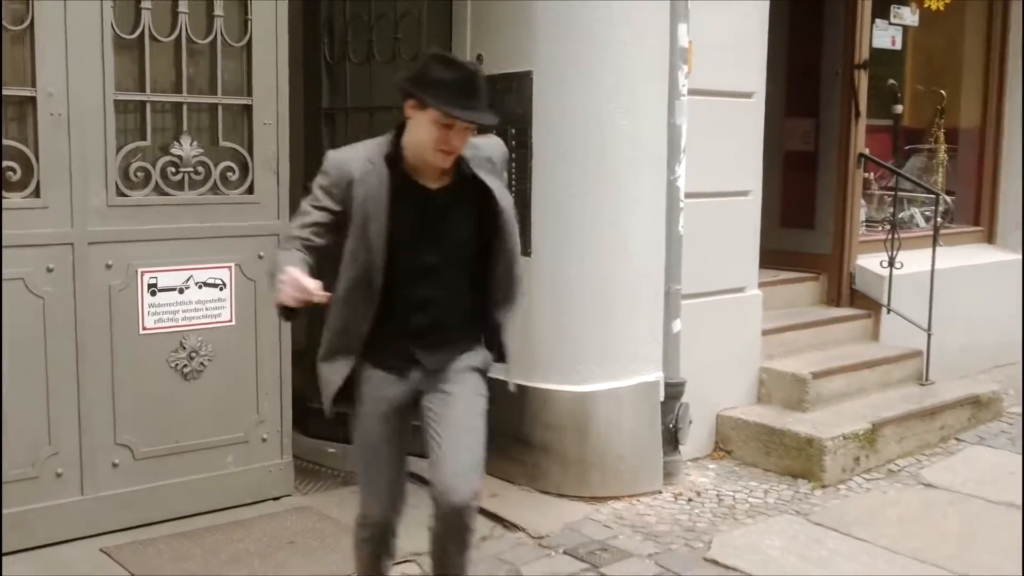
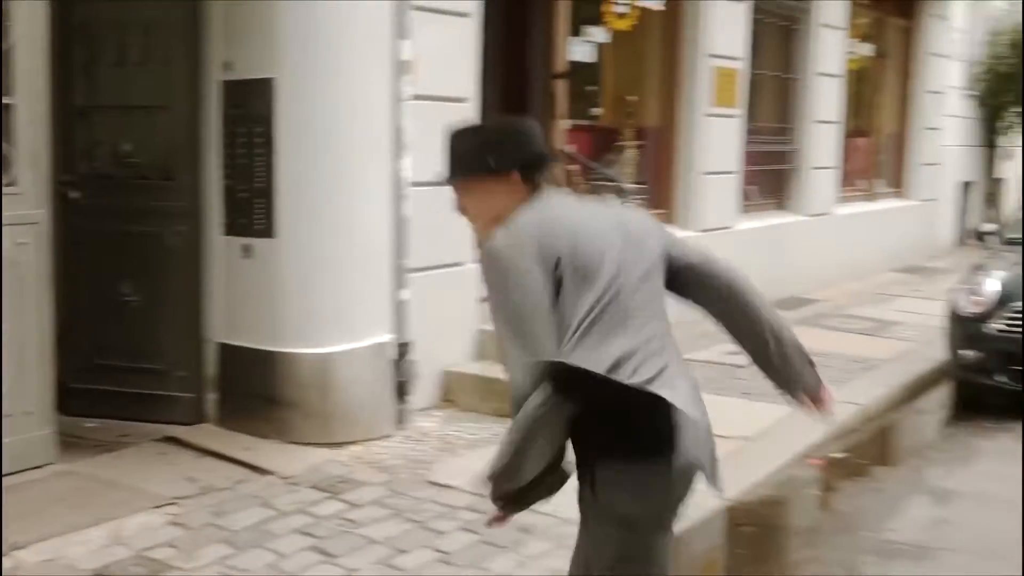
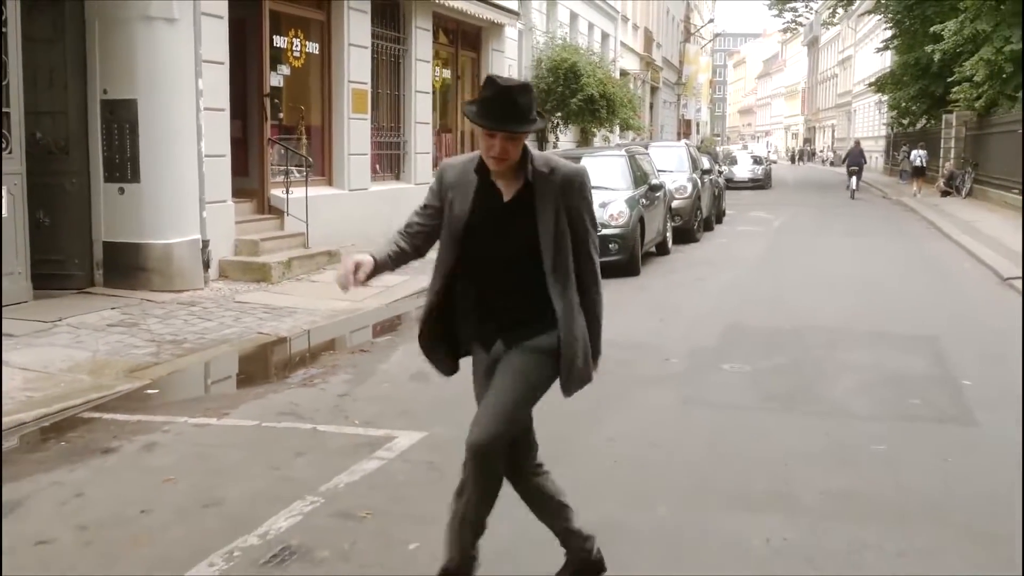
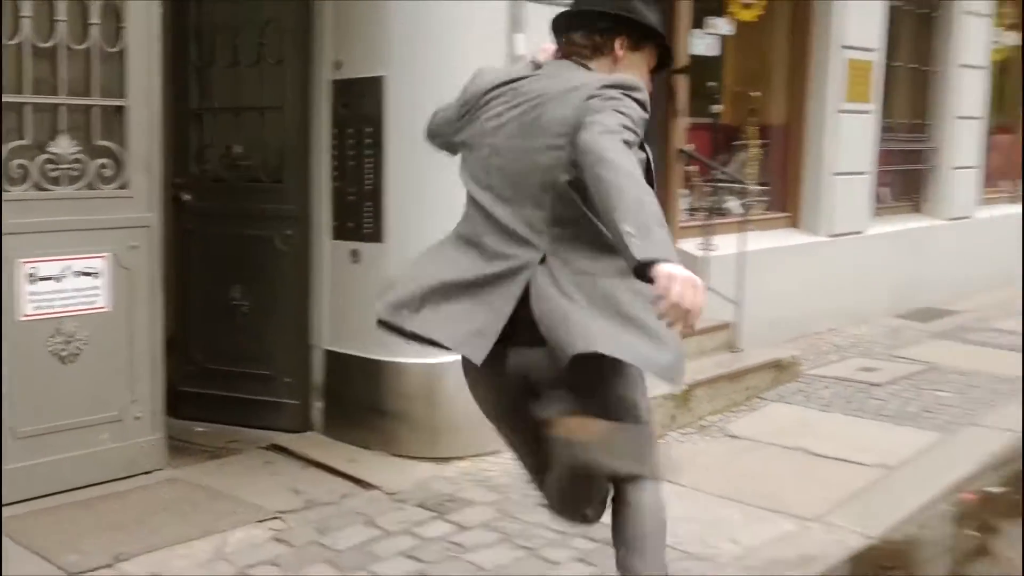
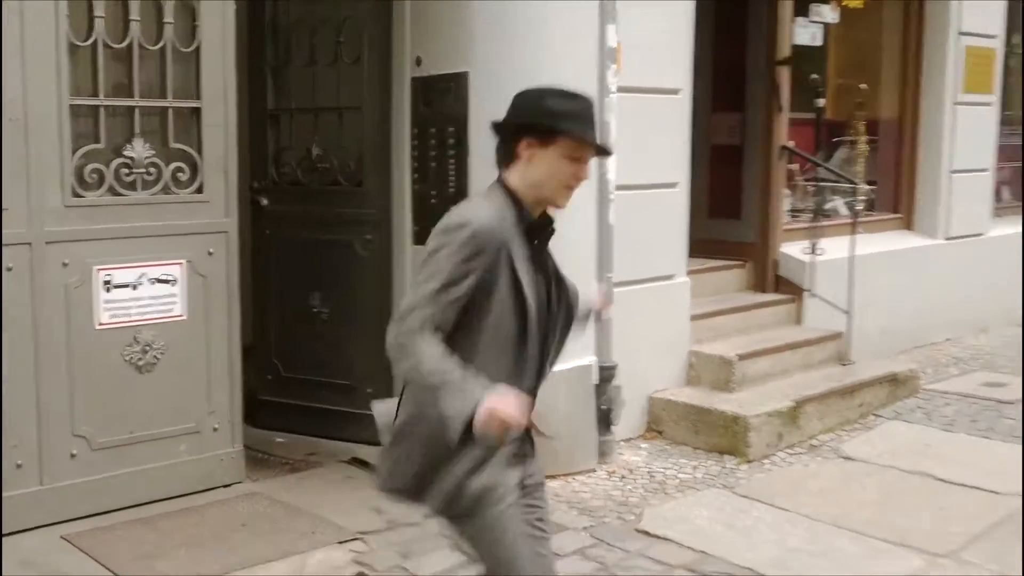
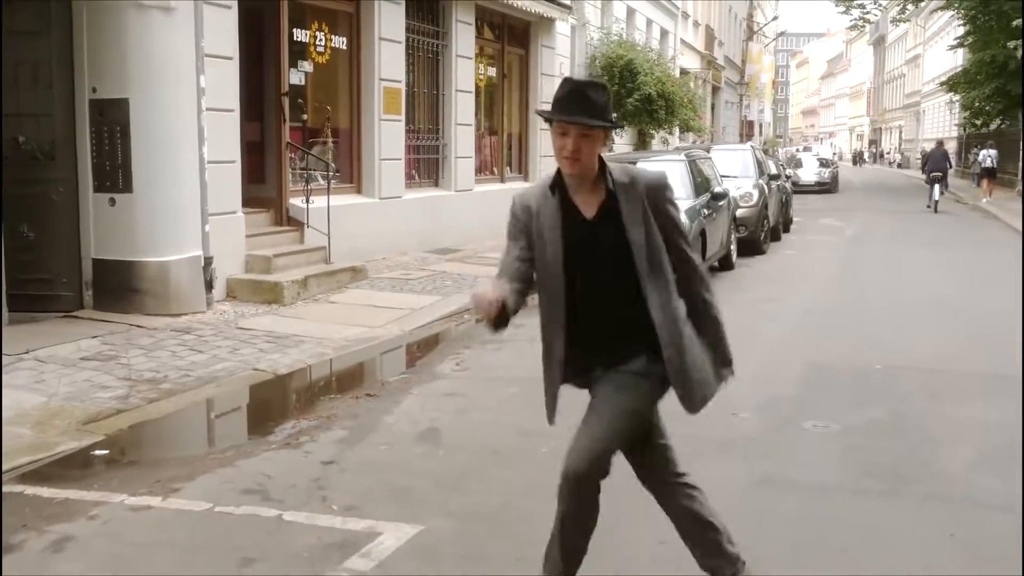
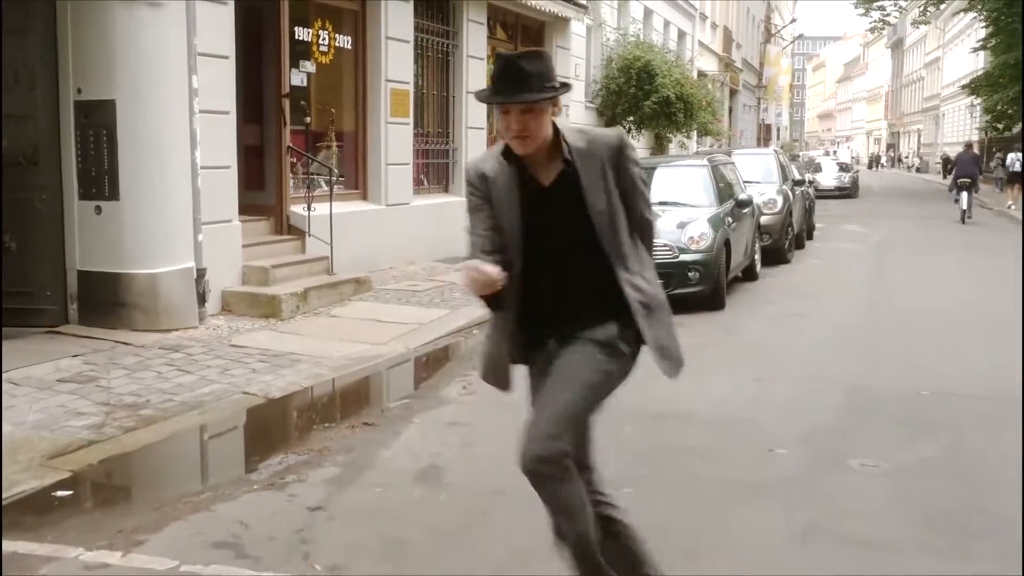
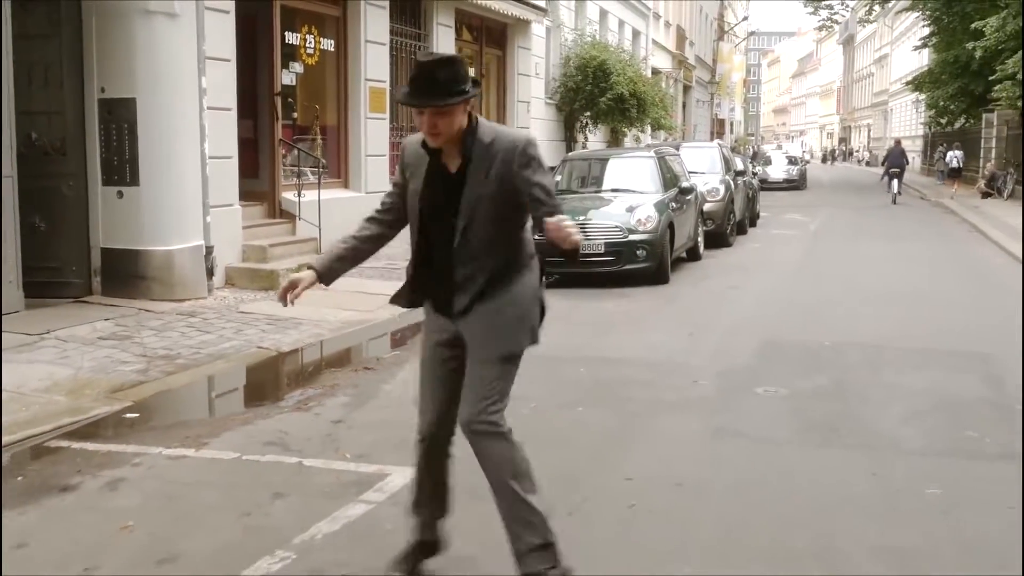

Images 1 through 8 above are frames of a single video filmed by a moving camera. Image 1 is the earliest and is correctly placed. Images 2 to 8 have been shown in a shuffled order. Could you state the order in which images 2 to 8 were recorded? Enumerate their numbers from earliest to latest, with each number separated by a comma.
5, 4, 2, 7, 6, 8, 3
